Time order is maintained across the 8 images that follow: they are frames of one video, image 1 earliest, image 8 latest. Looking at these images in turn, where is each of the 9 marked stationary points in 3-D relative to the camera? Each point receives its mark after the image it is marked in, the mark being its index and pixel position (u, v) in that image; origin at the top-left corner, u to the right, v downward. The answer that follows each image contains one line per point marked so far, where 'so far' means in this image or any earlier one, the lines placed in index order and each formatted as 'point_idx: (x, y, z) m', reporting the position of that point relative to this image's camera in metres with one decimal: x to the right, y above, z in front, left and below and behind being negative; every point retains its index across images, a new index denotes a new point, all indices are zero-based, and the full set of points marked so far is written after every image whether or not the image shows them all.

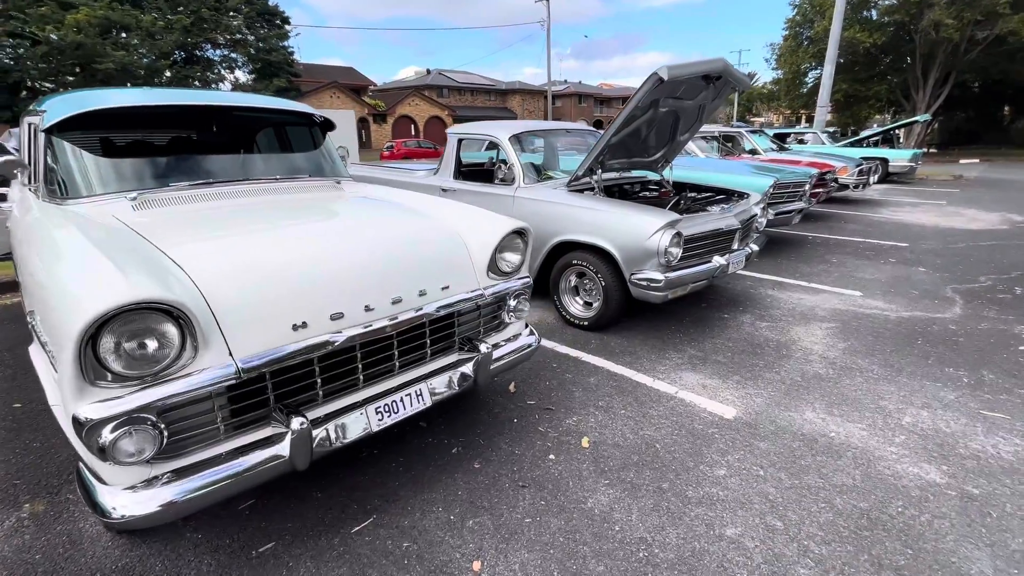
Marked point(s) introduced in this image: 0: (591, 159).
0: (+0.7, +1.1, +4.1) m
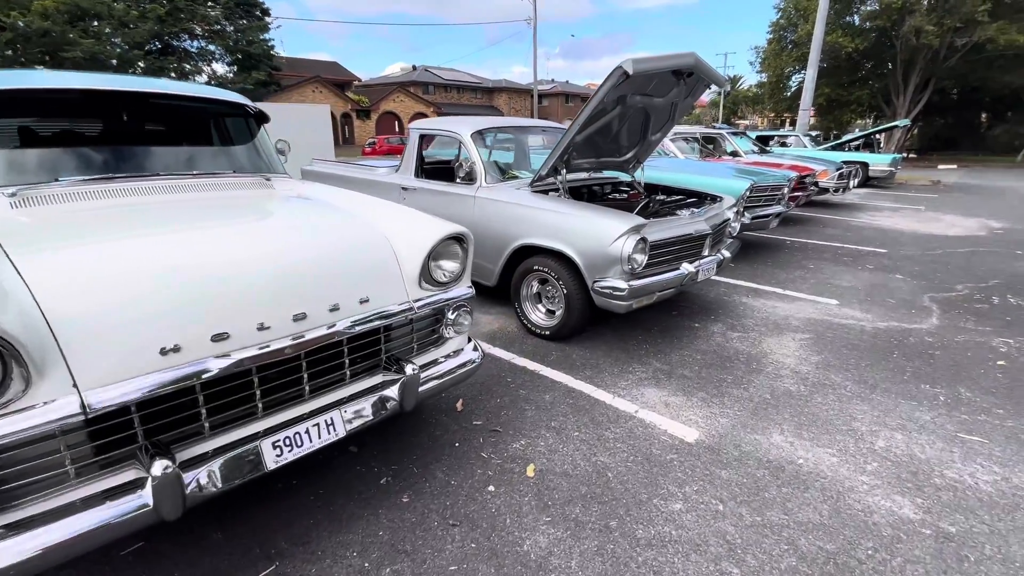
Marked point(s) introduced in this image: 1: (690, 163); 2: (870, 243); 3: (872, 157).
0: (+0.3, +1.0, +3.9) m
1: (+2.7, +1.9, +7.4) m
2: (+5.5, +0.7, +7.7) m
3: (+10.8, +3.9, +15.0) m
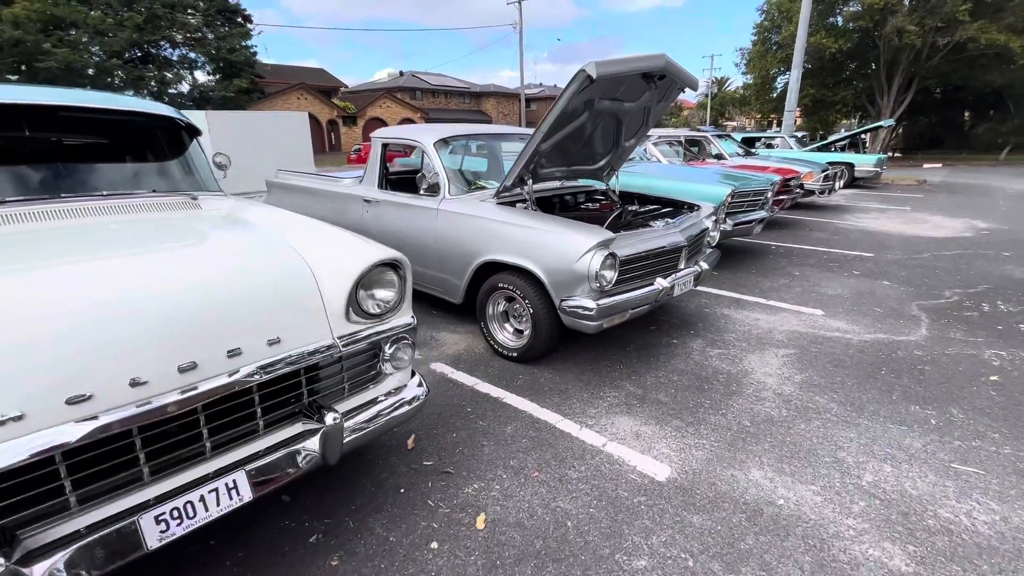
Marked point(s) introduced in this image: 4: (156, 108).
0: (+0.1, +0.9, +3.6) m
1: (+2.3, +1.7, +7.2) m
2: (+5.2, +0.6, +7.5) m
3: (+10.3, +3.9, +14.9) m
4: (-2.1, +1.1, +3.0) m
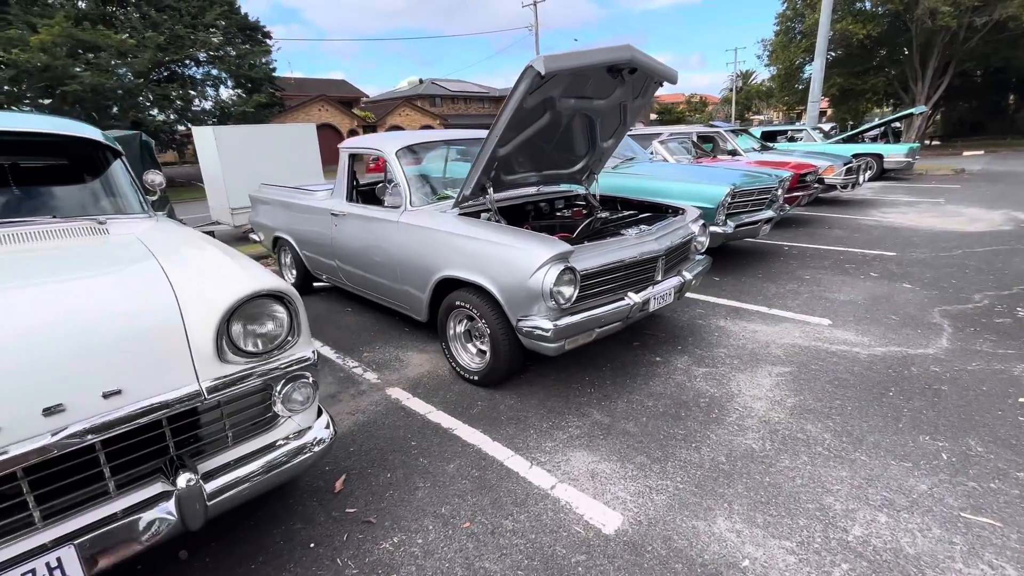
0: (-0.2, +0.8, +3.4) m
1: (+2.2, +1.6, +6.8) m
2: (+5.1, +0.6, +7.0) m
3: (+10.6, +3.9, +14.1) m
4: (-2.5, +0.9, +2.9) m
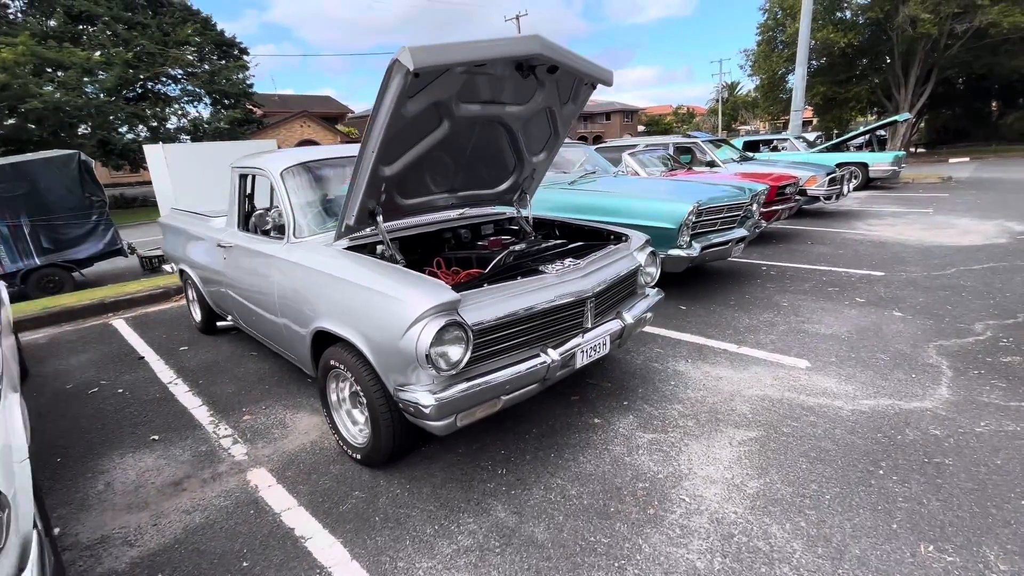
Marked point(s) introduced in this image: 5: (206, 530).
0: (-0.8, +0.5, +2.7) m
1: (+1.6, +1.3, +6.2) m
2: (+4.5, +0.3, +6.4) m
3: (+9.8, +3.6, +13.6) m
4: (-3.0, +0.6, +2.2) m
5: (-1.4, -1.1, +2.3) m
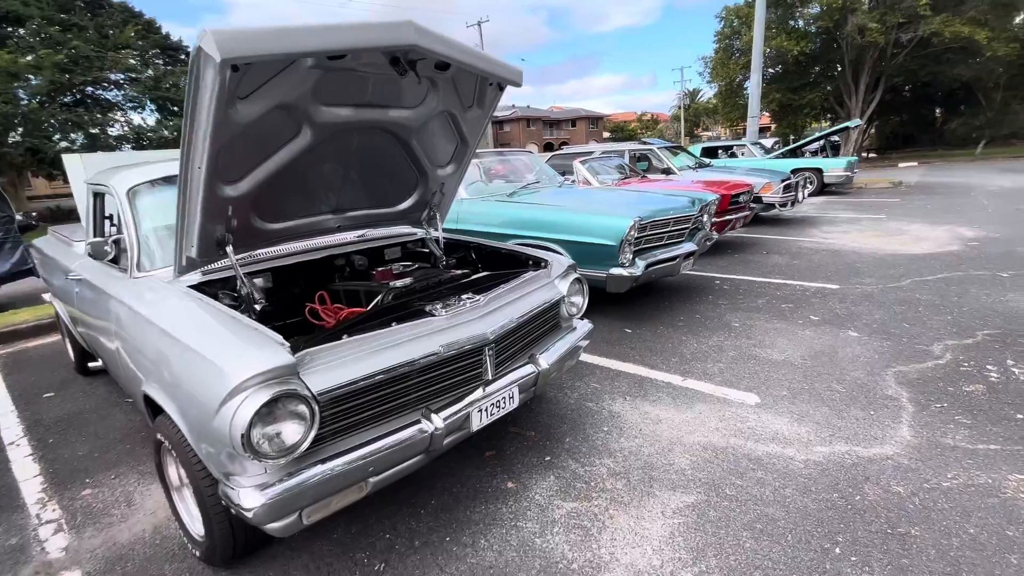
0: (-1.3, +0.3, +2.1) m
1: (+0.8, +1.1, +5.8) m
2: (+3.8, +0.2, +6.1) m
3: (+8.6, +3.4, +13.7) m
4: (-3.5, +0.4, +1.5) m
5: (-1.9, -1.3, +1.7) m
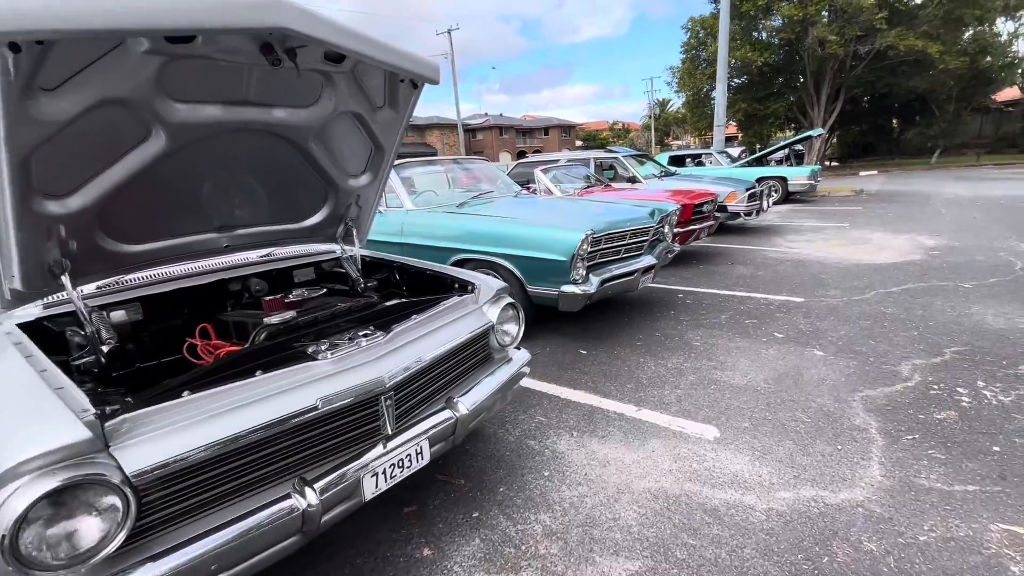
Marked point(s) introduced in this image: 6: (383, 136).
0: (-1.7, +0.1, +1.7) m
1: (+0.3, +0.9, +5.5) m
2: (+3.2, 0.0, +5.9) m
3: (+7.7, +3.2, +13.8) m
4: (-3.8, +0.2, +1.0) m
5: (-2.2, -1.5, +1.2) m
6: (-0.6, +0.7, +2.4) m
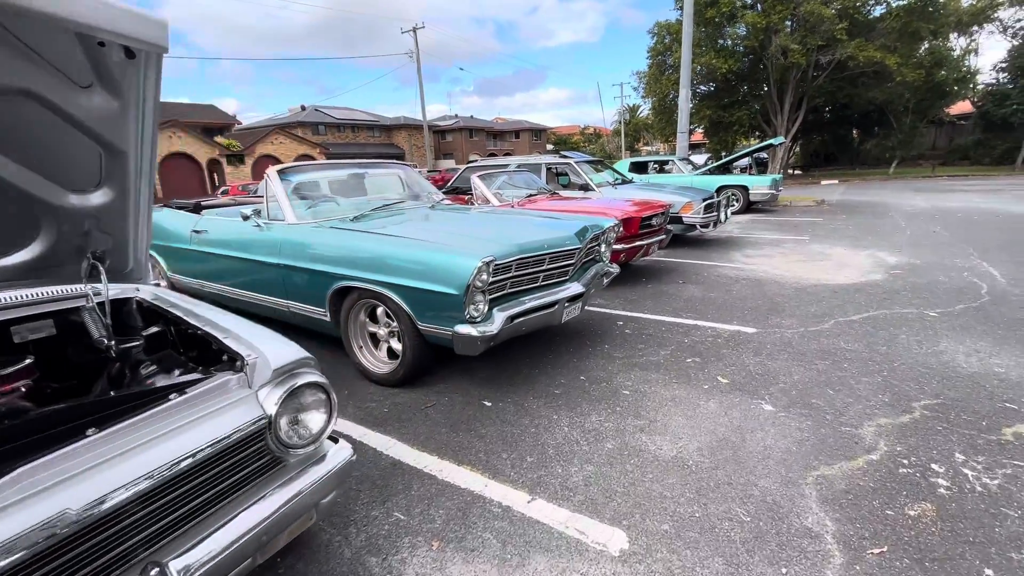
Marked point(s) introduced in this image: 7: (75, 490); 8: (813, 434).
0: (-2.3, -0.1, +0.8) m
1: (-0.5, +0.7, +4.7) m
2: (+2.4, -0.2, +5.3) m
3: (+6.4, +2.9, +13.4) m
4: (-4.4, 0.0, 0.0) m
5: (-2.8, -1.7, +0.3) m
6: (-1.3, +0.5, +1.6) m
7: (-1.0, -0.5, +1.2) m
8: (+1.8, -0.8, +2.9) m
